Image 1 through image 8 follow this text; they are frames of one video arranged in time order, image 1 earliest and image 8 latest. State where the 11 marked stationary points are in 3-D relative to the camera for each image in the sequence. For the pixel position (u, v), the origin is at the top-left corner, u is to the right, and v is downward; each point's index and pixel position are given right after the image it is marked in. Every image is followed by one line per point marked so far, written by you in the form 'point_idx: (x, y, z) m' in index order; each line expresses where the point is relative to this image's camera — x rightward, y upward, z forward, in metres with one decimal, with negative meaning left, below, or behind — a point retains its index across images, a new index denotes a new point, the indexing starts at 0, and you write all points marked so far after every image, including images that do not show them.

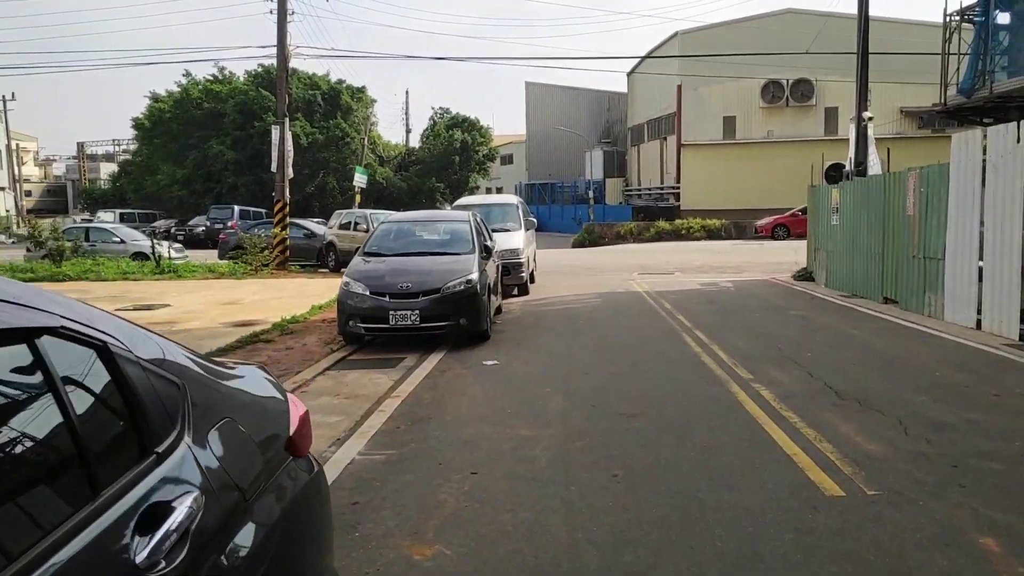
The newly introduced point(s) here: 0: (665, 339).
0: (+1.1, -0.4, +10.2) m
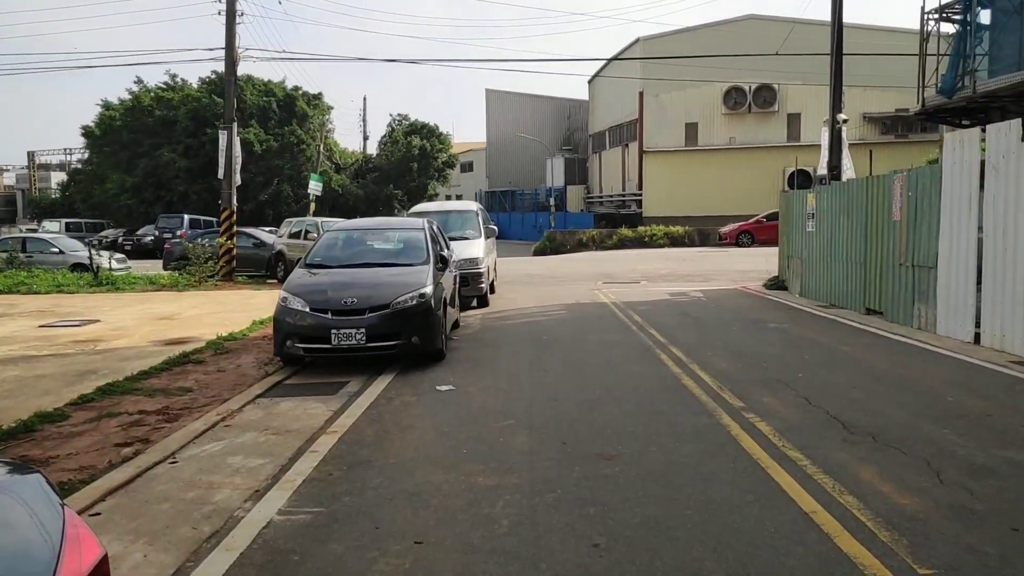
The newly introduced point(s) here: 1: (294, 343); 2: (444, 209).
0: (+0.8, -0.4, +9.2) m
1: (-1.3, -0.3, +8.8) m
2: (-0.8, +1.0, +17.7) m
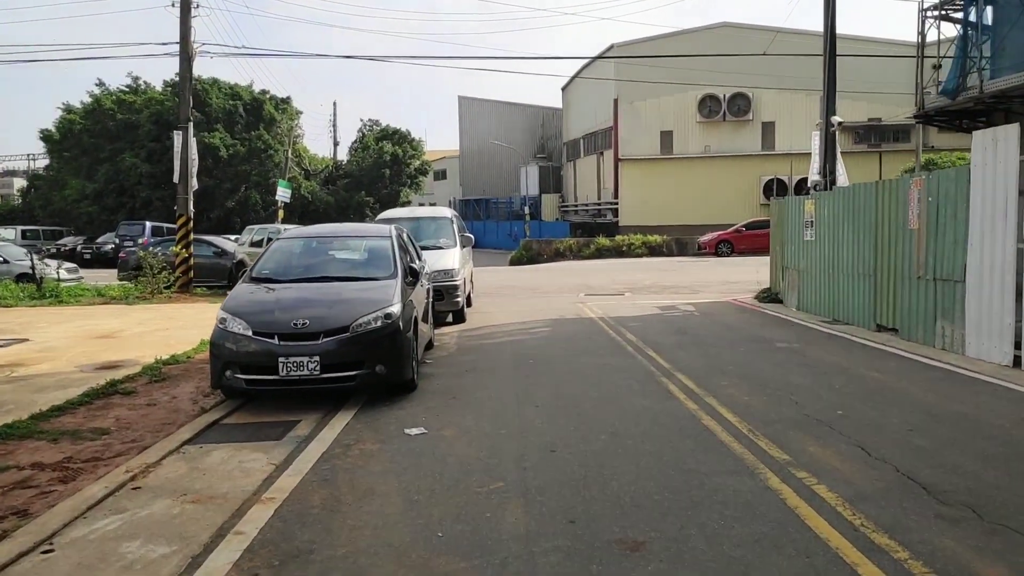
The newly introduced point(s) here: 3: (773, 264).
0: (+0.7, -0.5, +7.8) m
1: (-1.4, -0.4, +7.4) m
2: (-1.1, +0.8, +16.3) m
3: (+3.2, +0.3, +18.0) m
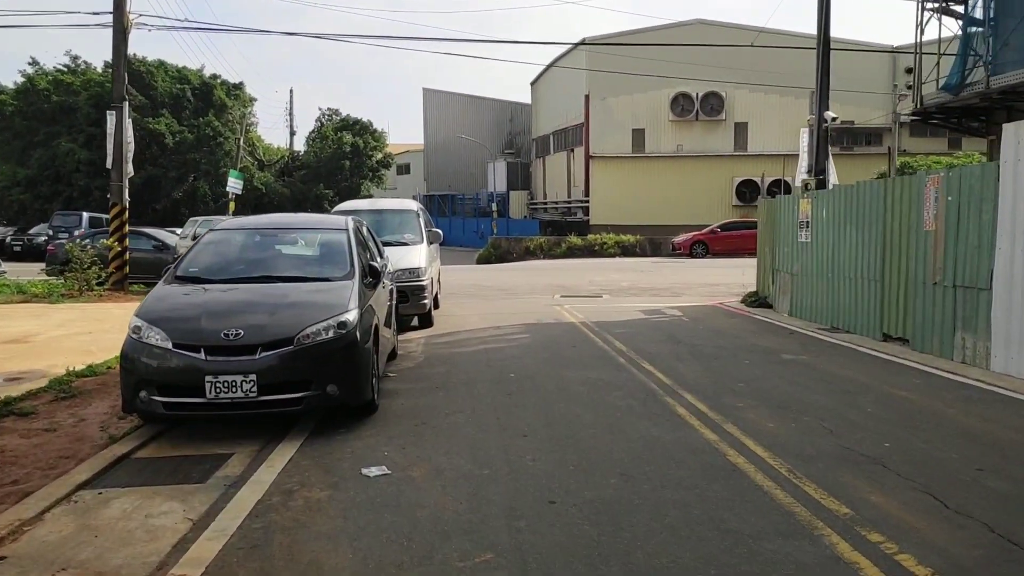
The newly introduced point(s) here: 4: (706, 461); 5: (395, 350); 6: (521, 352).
0: (+0.6, -0.6, +6.6) m
1: (-1.4, -0.4, +6.1) m
2: (-1.3, +0.8, +15.0) m
3: (+2.9, +0.2, +16.8) m
4: (+0.7, -0.6, +5.3) m
5: (-0.8, -0.4, +9.9) m
6: (+0.1, -0.5, +10.6) m
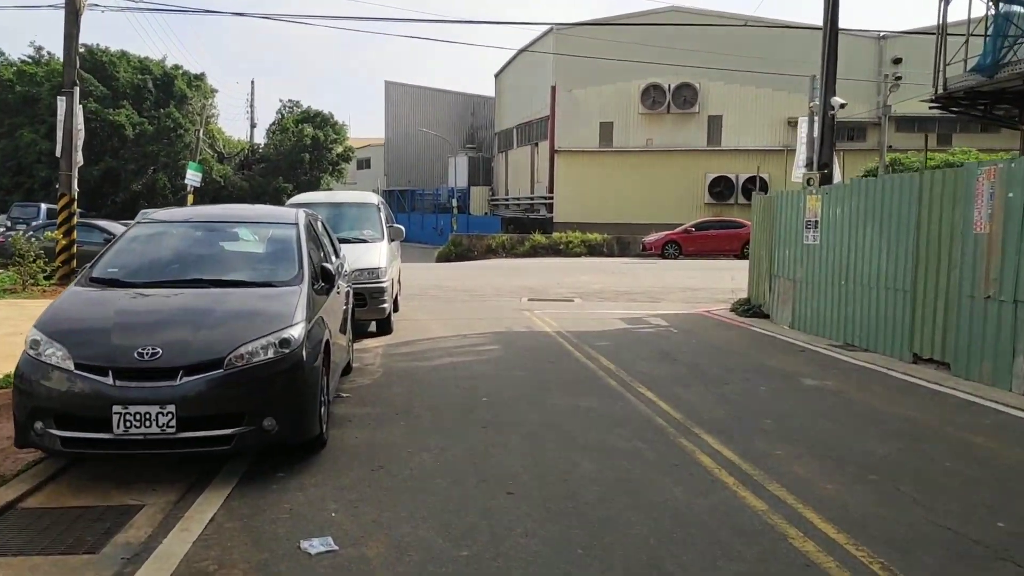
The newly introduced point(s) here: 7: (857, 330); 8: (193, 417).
0: (+0.6, -0.6, +5.2) m
1: (-1.5, -0.4, +4.7) m
2: (-1.6, +0.8, +13.6) m
3: (+2.6, +0.2, +15.6) m
4: (+0.7, -0.7, +4.0) m
5: (-0.9, -0.4, +8.5) m
6: (-0.1, -0.5, +9.2) m
7: (+2.9, -0.4, +12.4) m
8: (-1.0, -0.4, +4.7) m
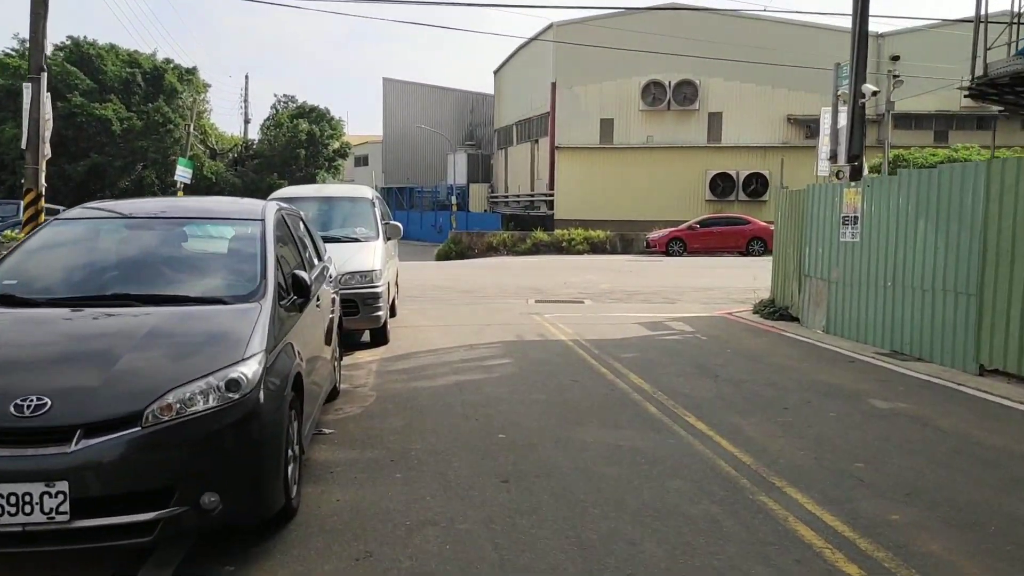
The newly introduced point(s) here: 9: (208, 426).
0: (+0.7, -0.7, +3.8) m
1: (-1.4, -0.5, +3.3) m
2: (-1.5, +0.8, +12.2) m
3: (+2.6, +0.2, +14.2) m
4: (+0.8, -0.7, +2.6) m
5: (-0.8, -0.5, +7.1) m
6: (0.0, -0.5, +7.8) m
7: (+2.9, -0.4, +11.0) m
8: (-0.9, -0.5, +3.3) m
9: (-0.7, -0.3, +3.5) m
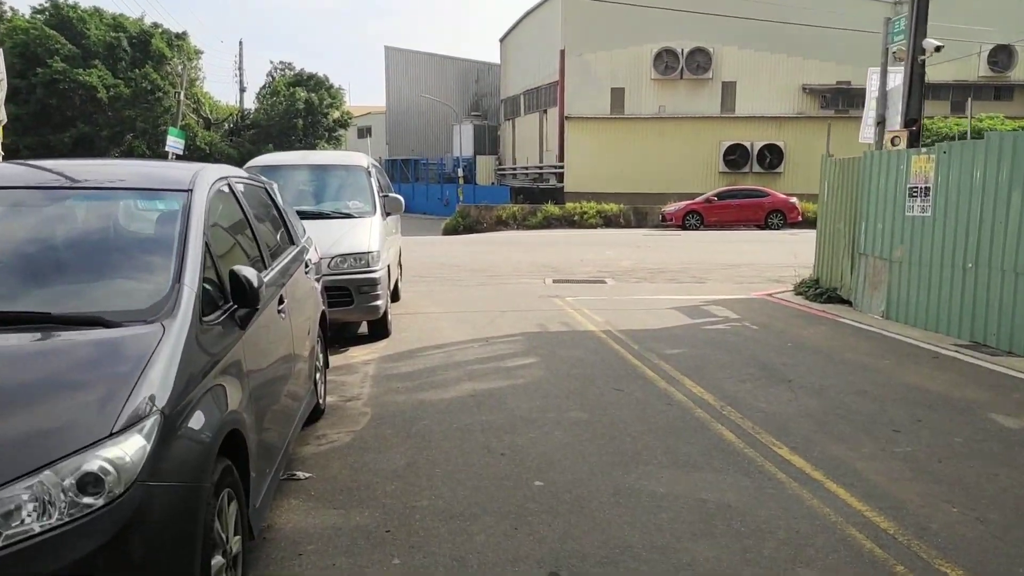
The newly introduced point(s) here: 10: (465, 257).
0: (+0.8, -0.7, +2.3) m
1: (-1.3, -0.5, +1.7) m
2: (-1.4, +0.9, +10.6) m
3: (+2.8, +0.3, +12.6) m
4: (+0.9, -0.8, +1.0) m
5: (-0.7, -0.4, +5.5) m
6: (+0.1, -0.5, +6.2) m
7: (+3.1, -0.2, +9.4) m
8: (-0.8, -0.5, +1.7) m
9: (-0.6, -0.4, +1.9) m
10: (-0.6, +0.4, +19.8) m
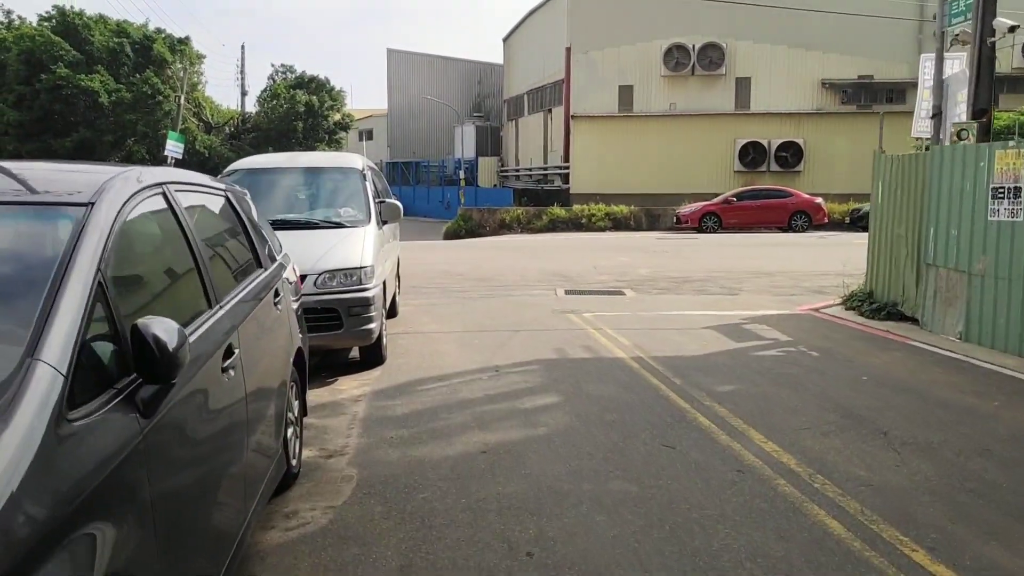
0: (+0.8, -0.8, +0.9) m
1: (-1.2, -0.7, +0.3) m
2: (-1.3, +0.8, +9.2) m
3: (+2.9, +0.2, +11.2) m
4: (+0.9, -0.9, -0.4) m
5: (-0.6, -0.6, +4.1) m
6: (+0.2, -0.6, +4.9) m
7: (+3.2, -0.3, +8.0) m
8: (-0.7, -0.6, +0.3) m
9: (-0.6, -0.5, +0.5) m
10: (-0.5, +0.3, +18.5) m
